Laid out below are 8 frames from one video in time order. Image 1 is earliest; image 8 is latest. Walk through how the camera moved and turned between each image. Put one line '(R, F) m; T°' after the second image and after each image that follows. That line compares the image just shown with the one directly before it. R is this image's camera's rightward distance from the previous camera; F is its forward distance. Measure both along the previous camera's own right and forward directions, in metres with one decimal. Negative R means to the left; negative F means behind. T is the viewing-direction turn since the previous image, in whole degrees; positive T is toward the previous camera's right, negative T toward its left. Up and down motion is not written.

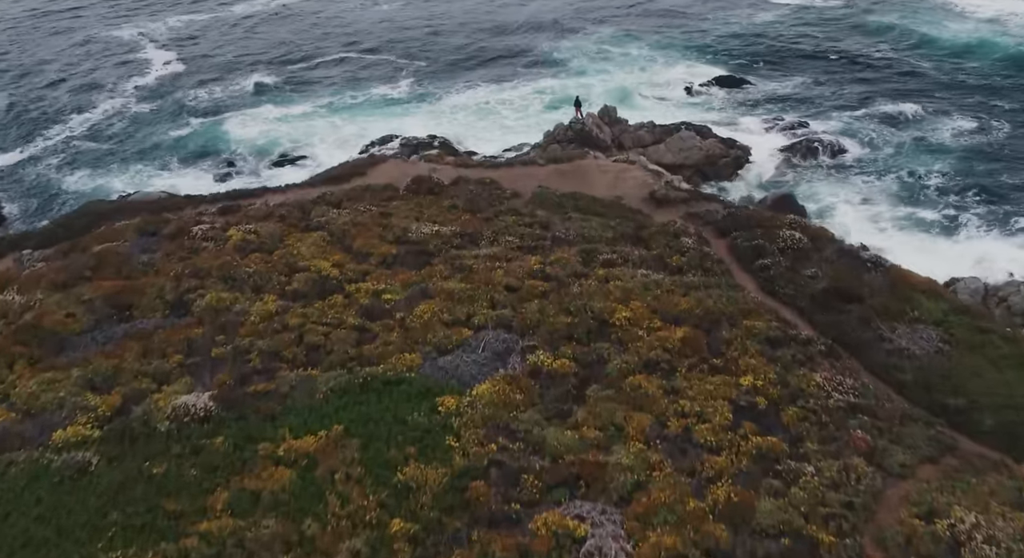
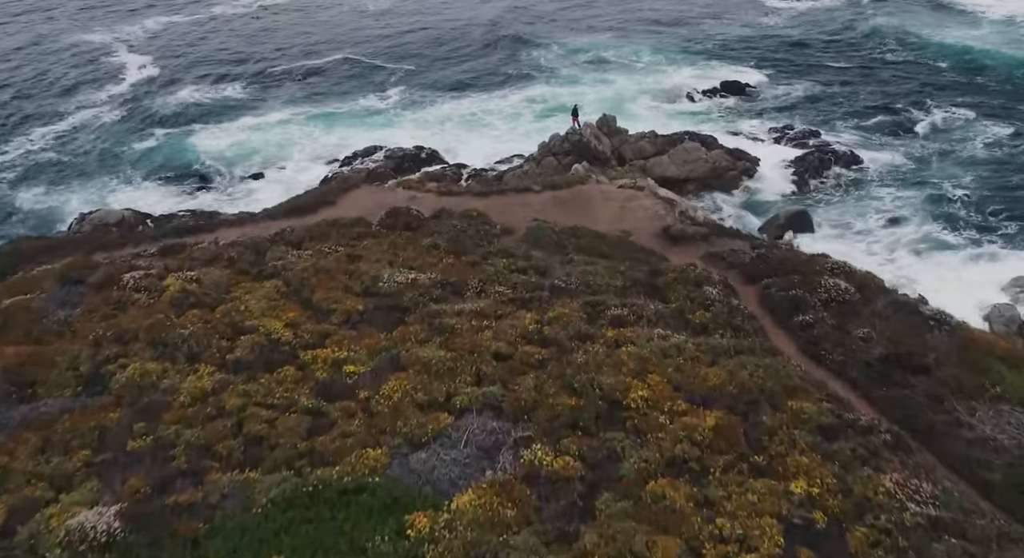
(+0.1, +3.6) m; 0°
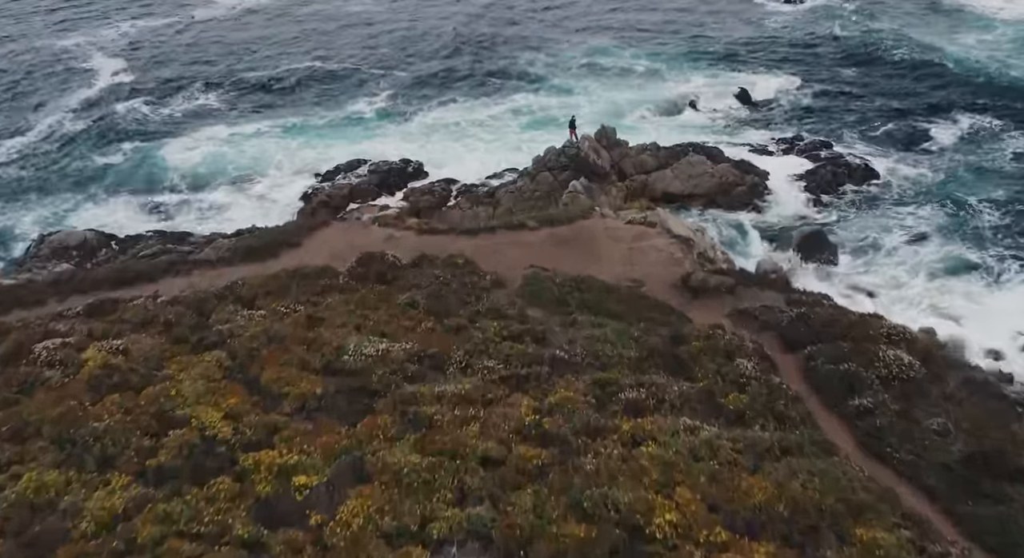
(0.0, +3.3) m; 0°
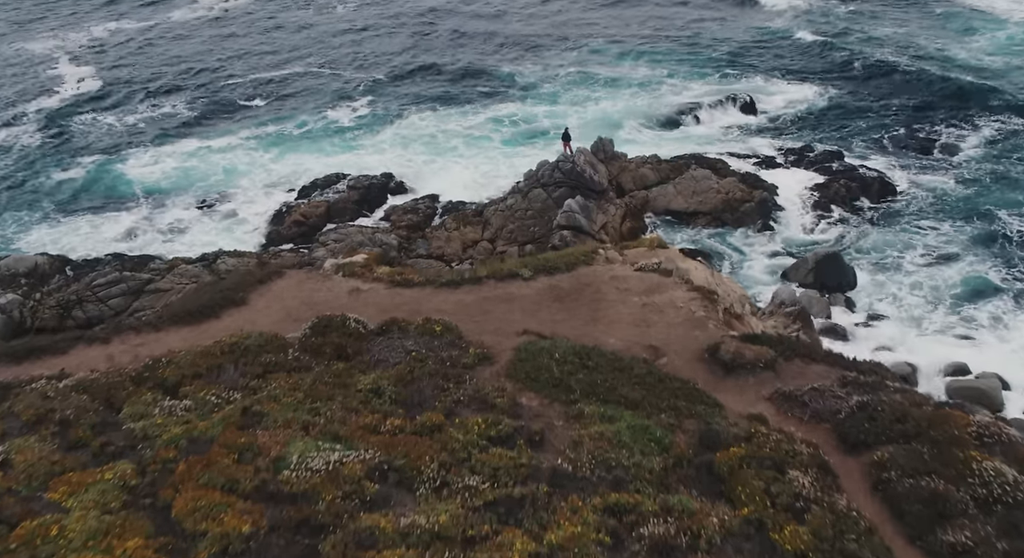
(+0.1, +3.5) m; +1°
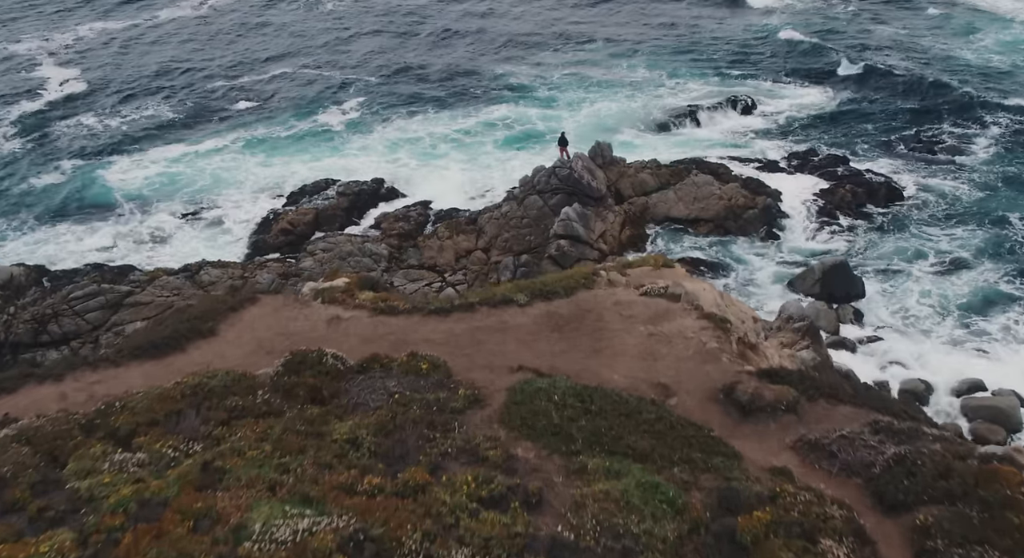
(0.0, +1.5) m; 0°
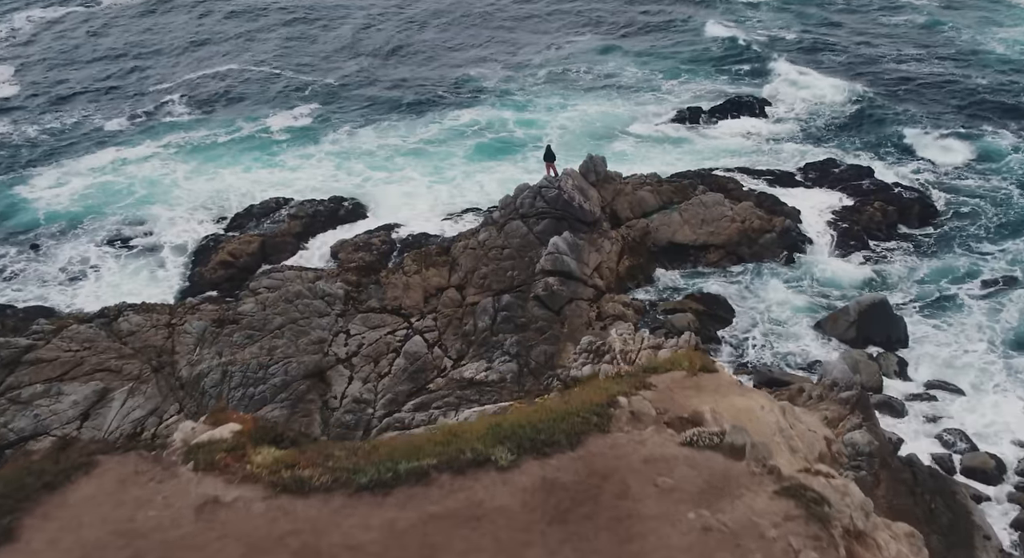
(+0.1, +6.0) m; +1°
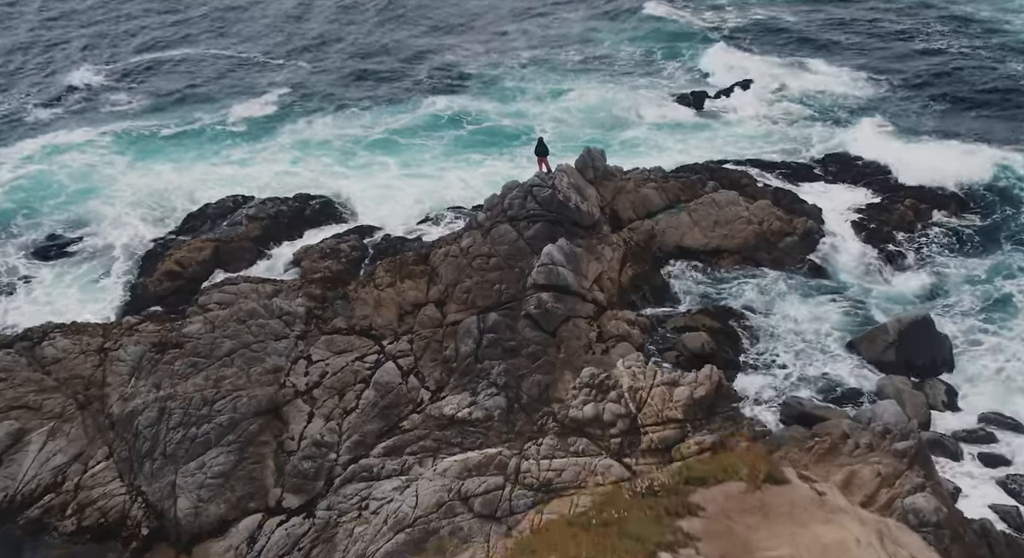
(0.0, +4.3) m; +1°
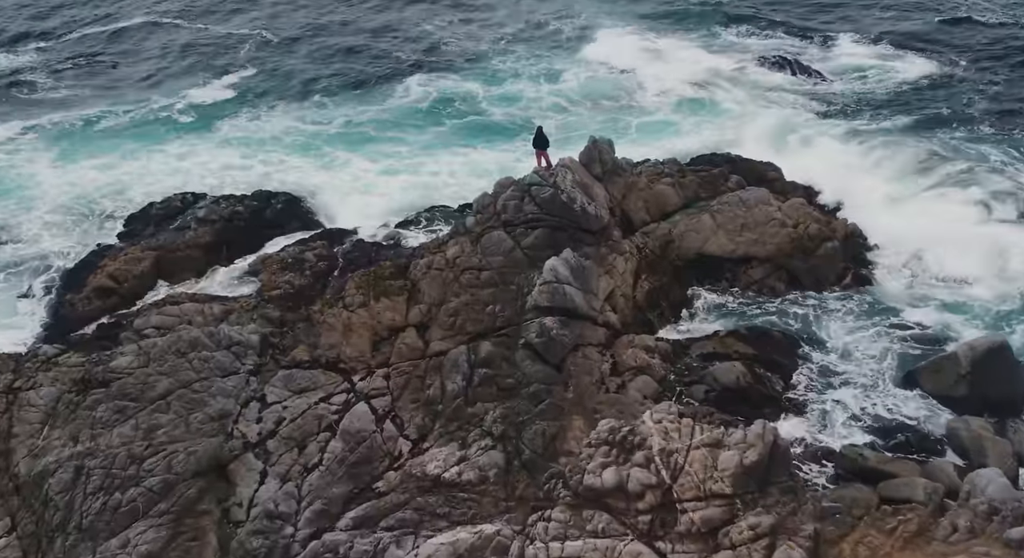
(-0.3, +4.7) m; +1°
